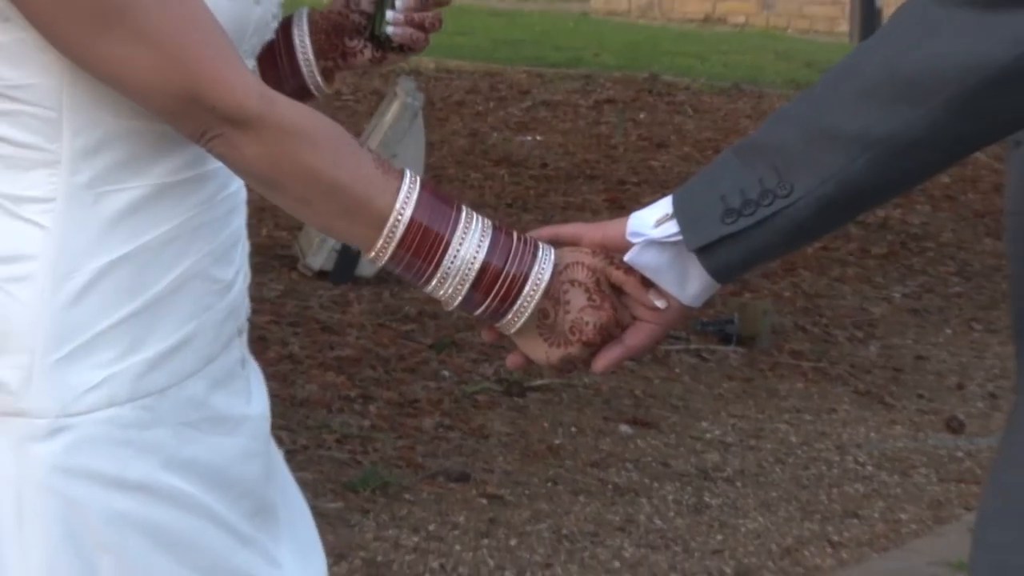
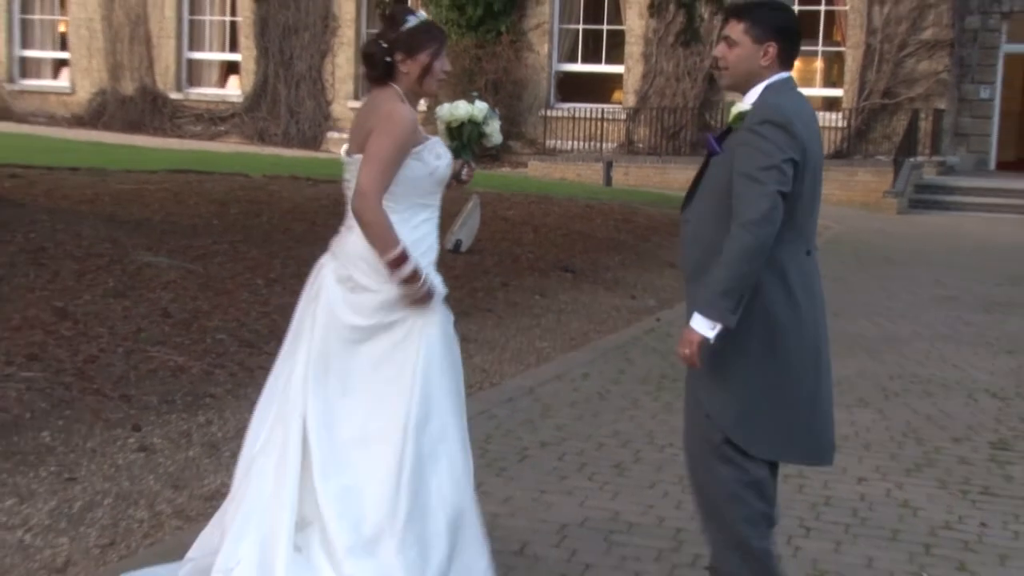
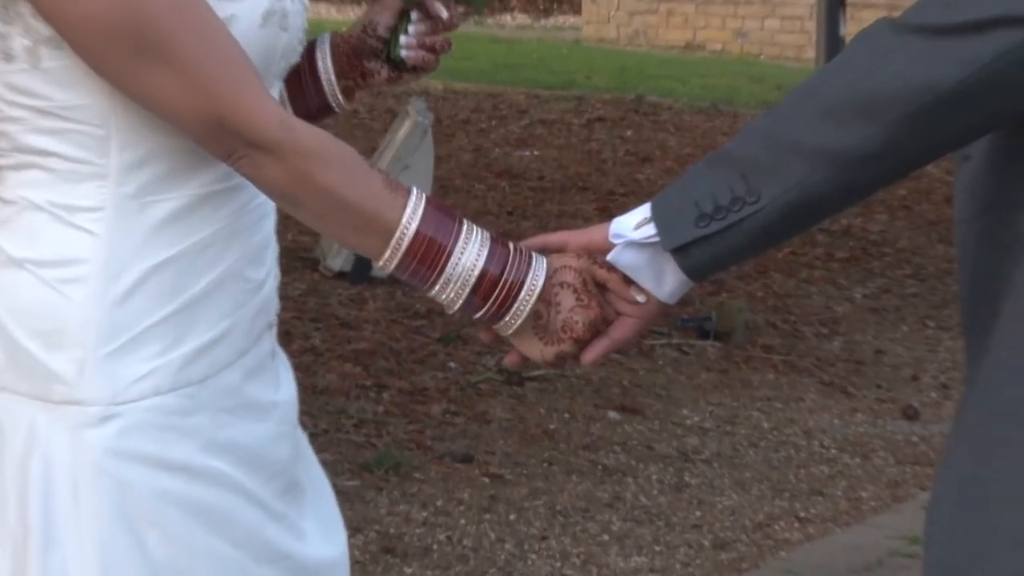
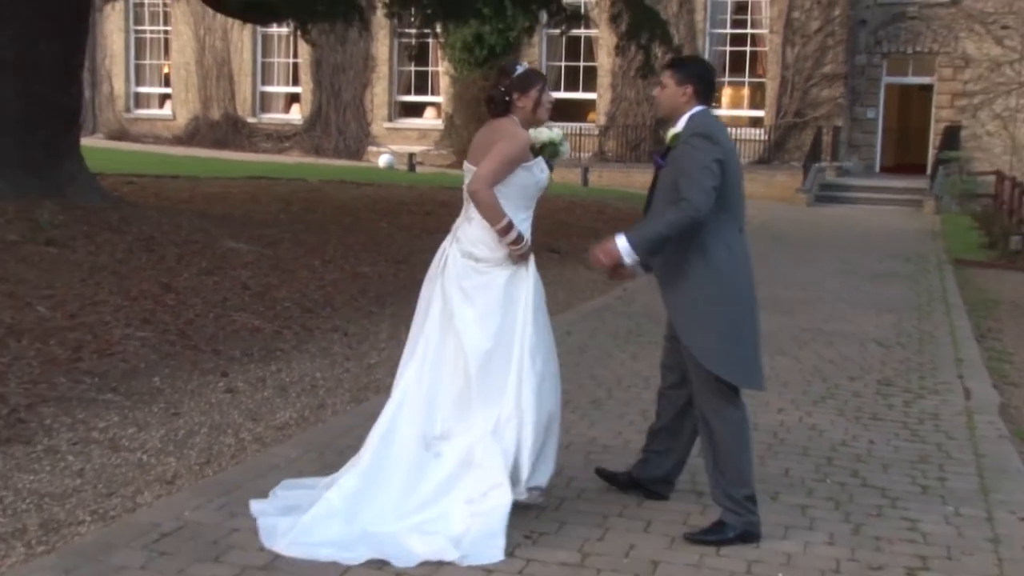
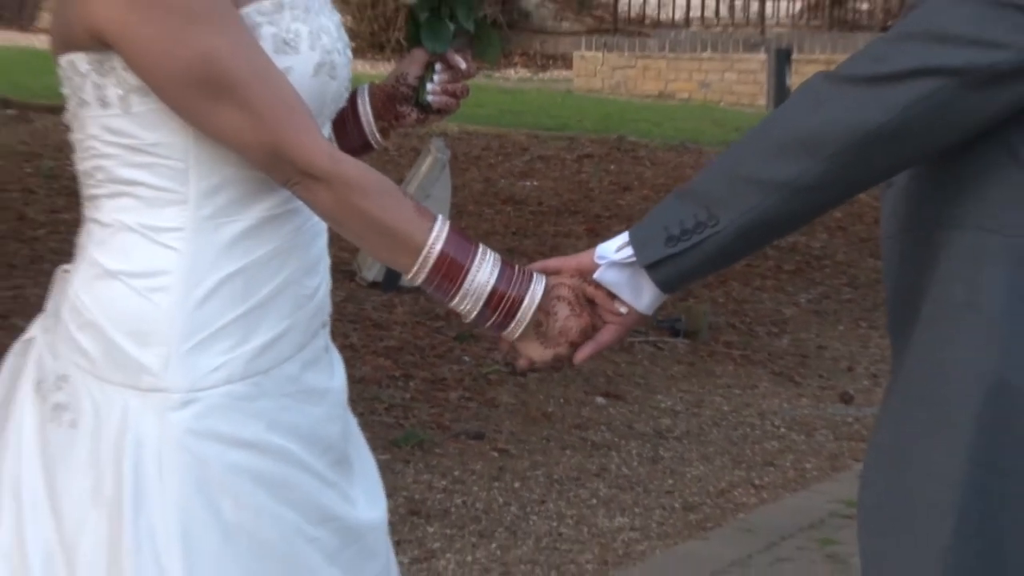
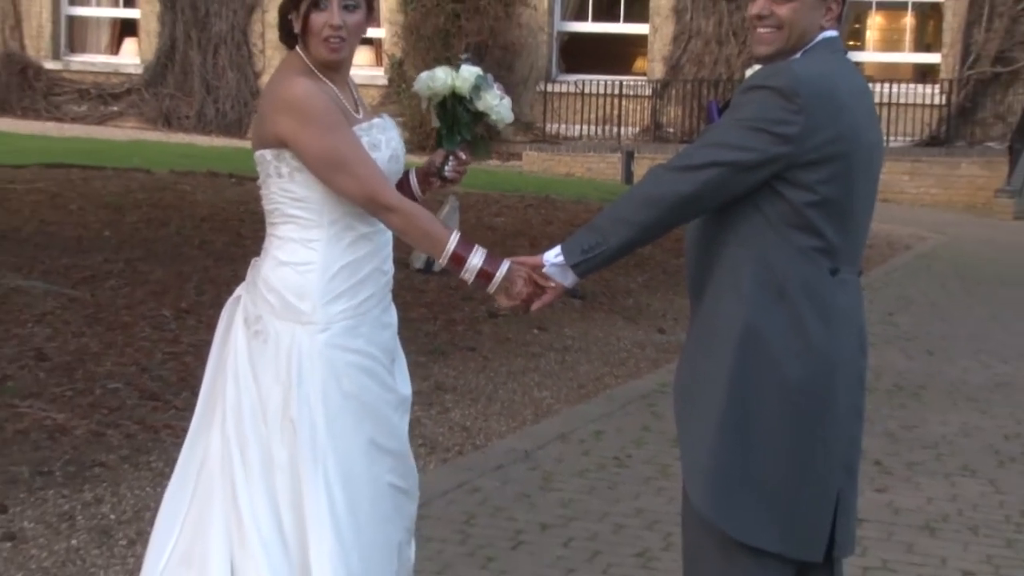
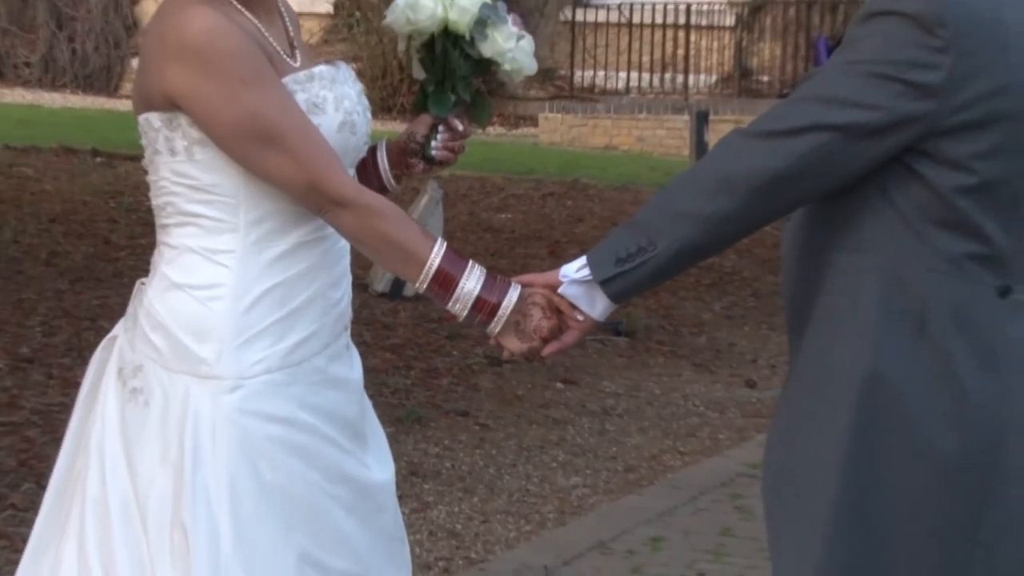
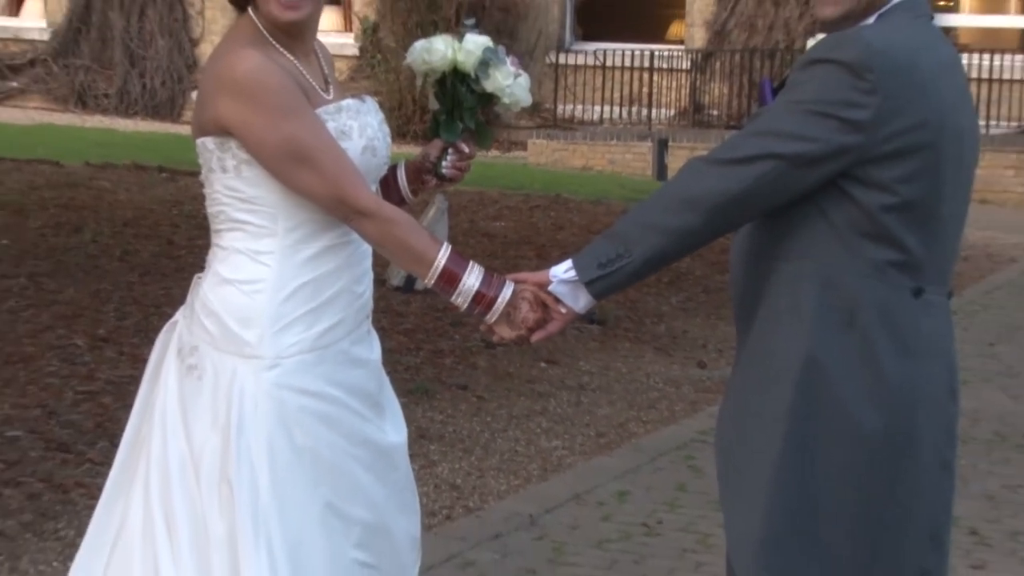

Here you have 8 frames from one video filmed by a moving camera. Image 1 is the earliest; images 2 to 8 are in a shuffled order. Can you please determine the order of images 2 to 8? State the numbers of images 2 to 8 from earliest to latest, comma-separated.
3, 5, 7, 8, 6, 2, 4
